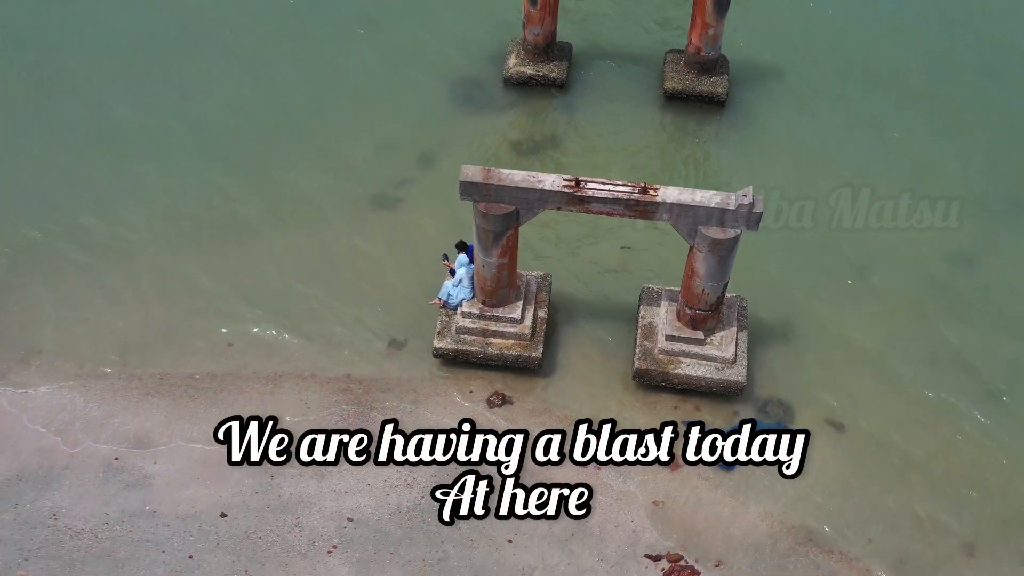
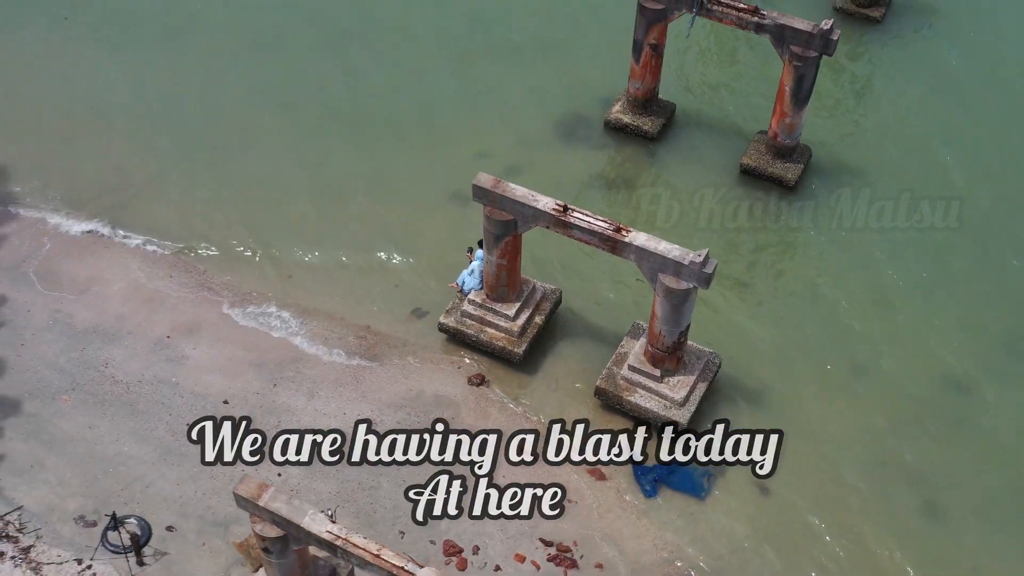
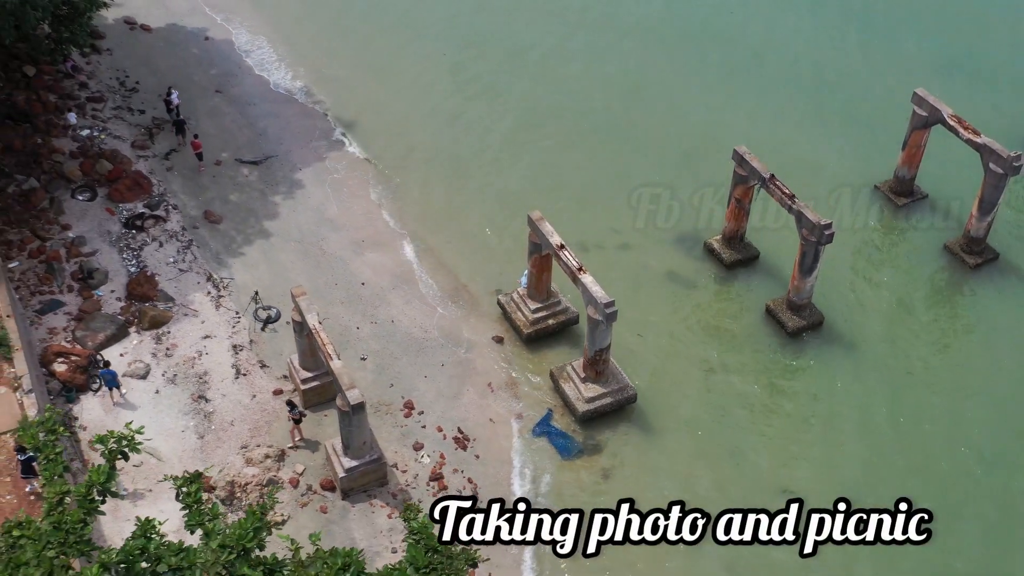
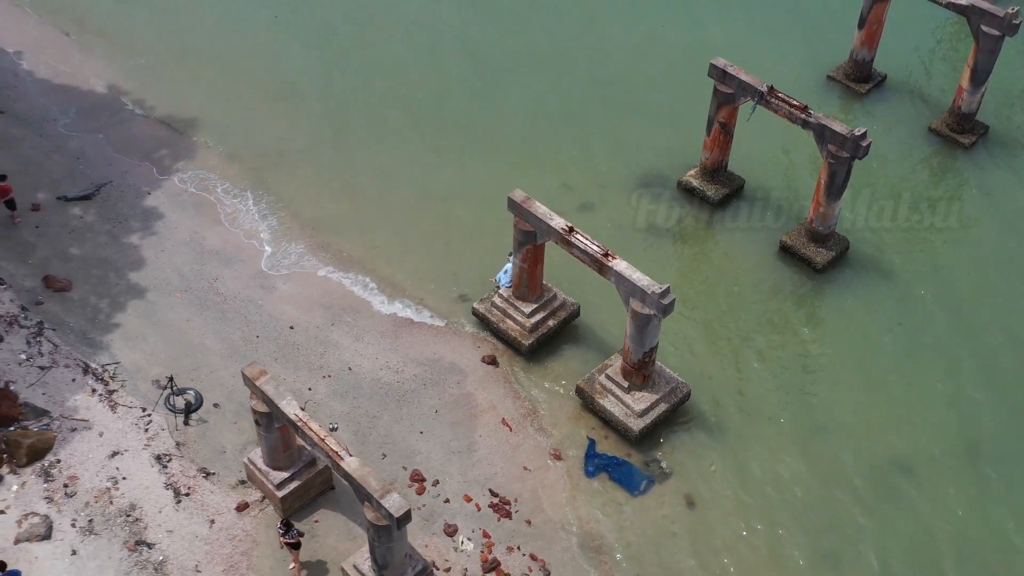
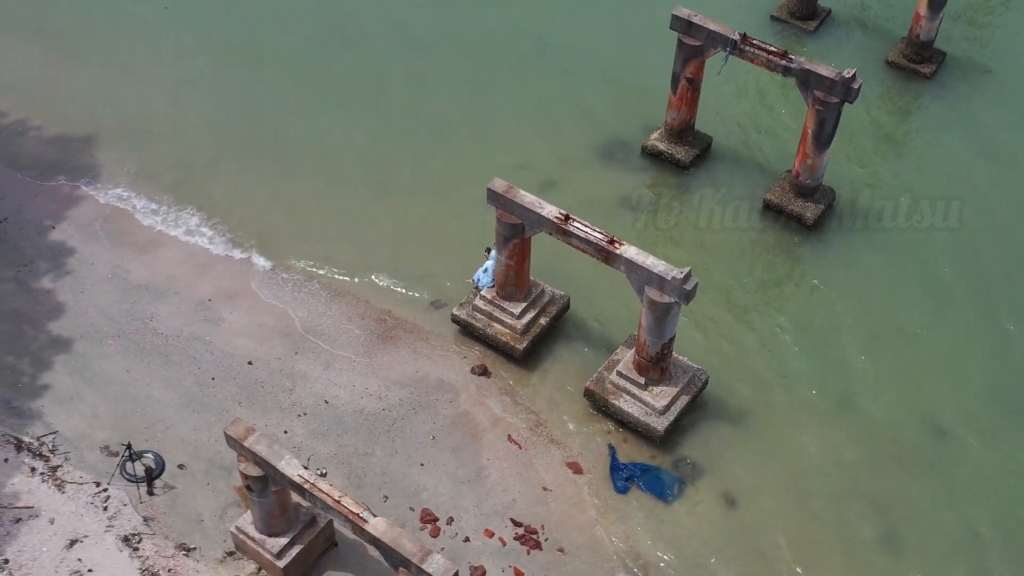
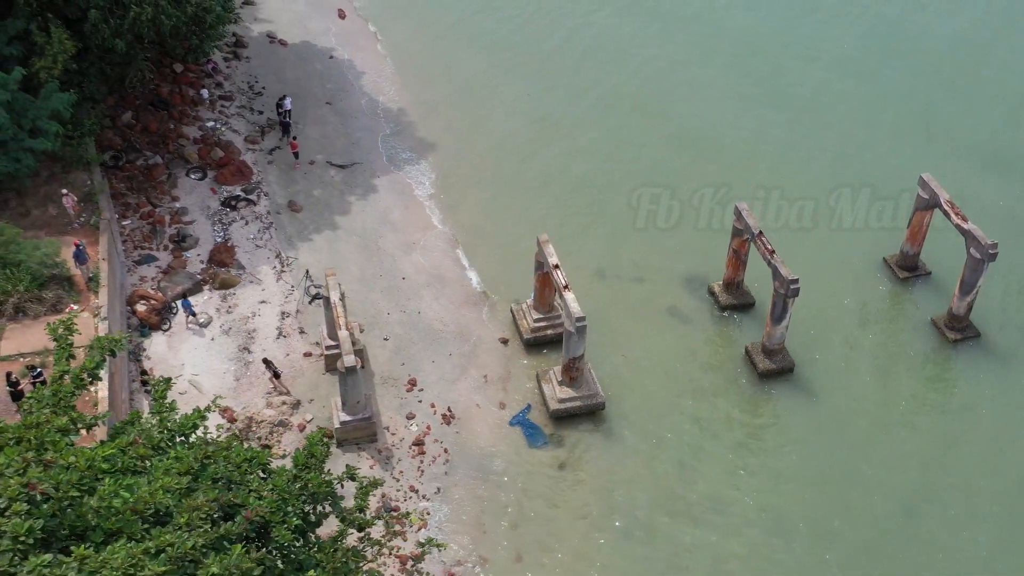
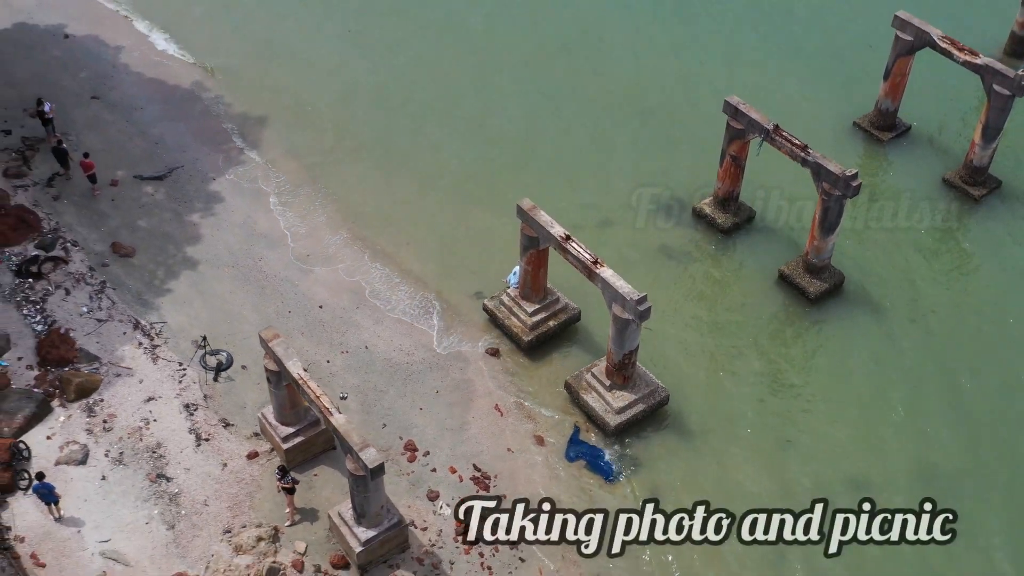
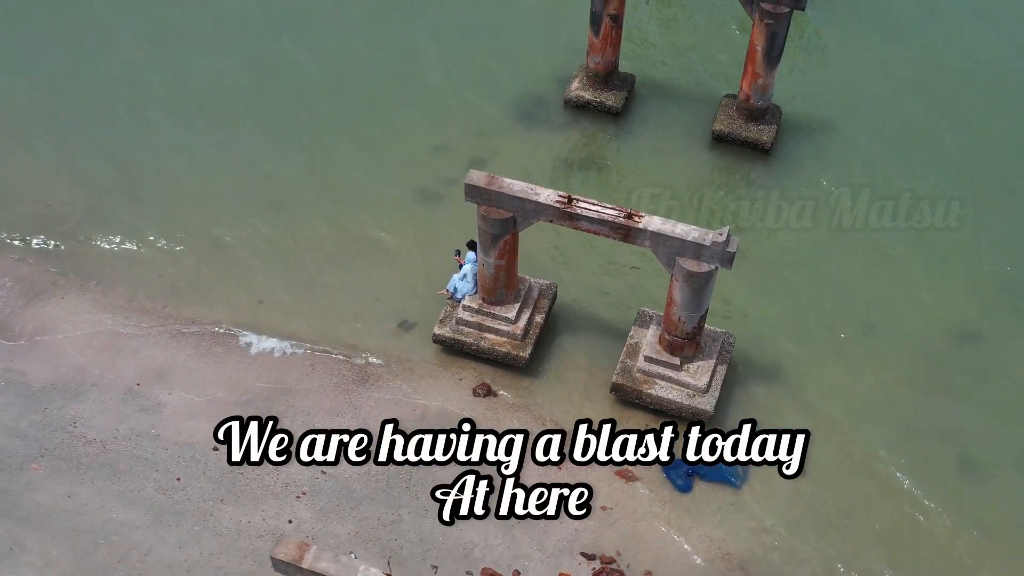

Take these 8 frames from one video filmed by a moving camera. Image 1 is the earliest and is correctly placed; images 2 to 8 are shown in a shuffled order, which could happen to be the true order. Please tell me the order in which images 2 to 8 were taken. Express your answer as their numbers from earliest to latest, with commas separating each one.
8, 2, 5, 4, 7, 3, 6
